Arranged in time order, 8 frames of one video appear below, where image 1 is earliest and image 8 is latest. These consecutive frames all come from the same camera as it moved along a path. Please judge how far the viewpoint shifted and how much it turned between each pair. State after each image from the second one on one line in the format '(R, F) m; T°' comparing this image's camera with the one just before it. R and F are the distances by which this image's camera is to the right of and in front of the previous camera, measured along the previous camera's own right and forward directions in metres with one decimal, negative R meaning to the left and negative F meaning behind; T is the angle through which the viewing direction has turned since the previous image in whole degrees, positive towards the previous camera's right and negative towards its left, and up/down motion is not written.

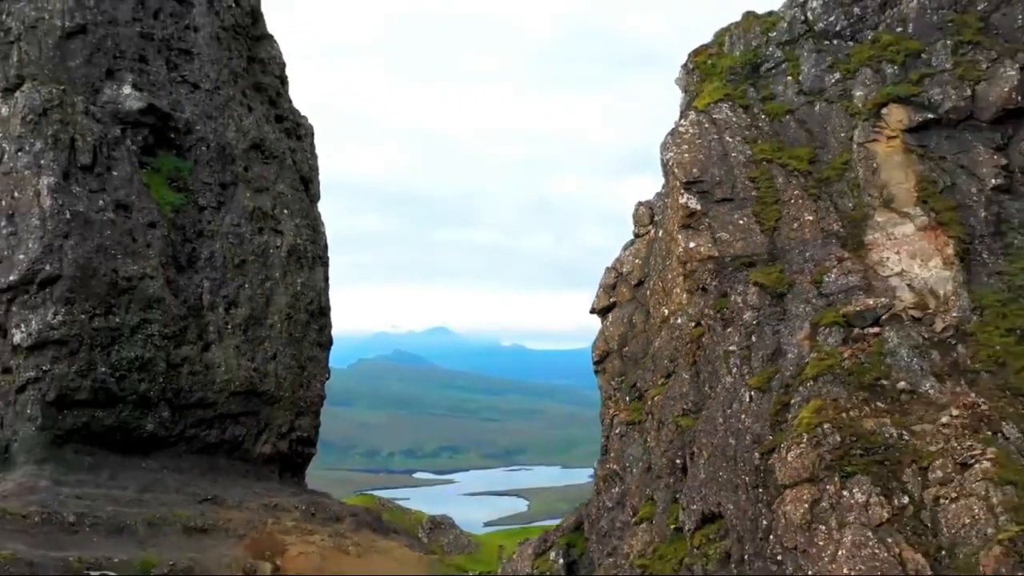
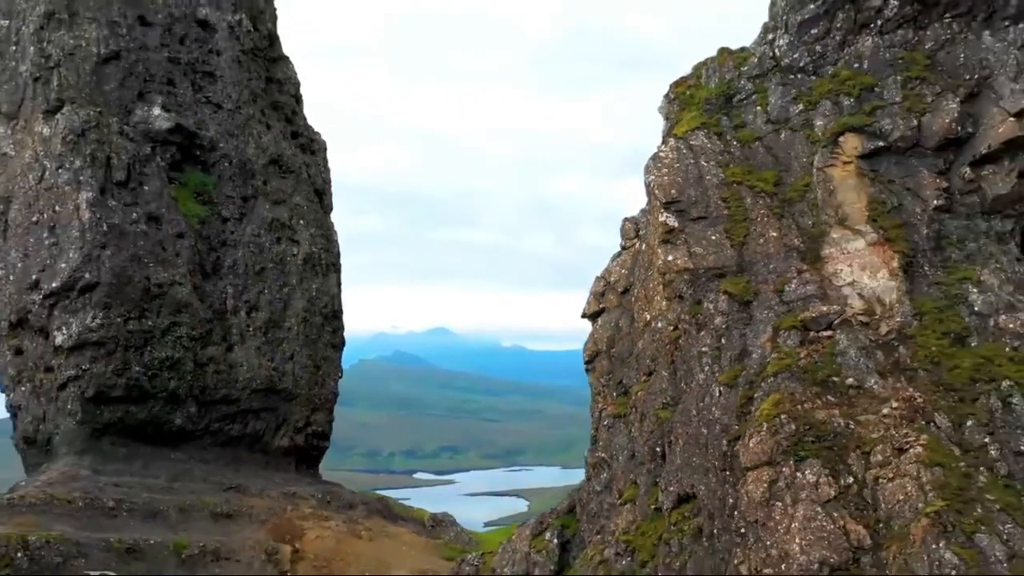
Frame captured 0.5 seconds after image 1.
(0.0, -2.8) m; 0°
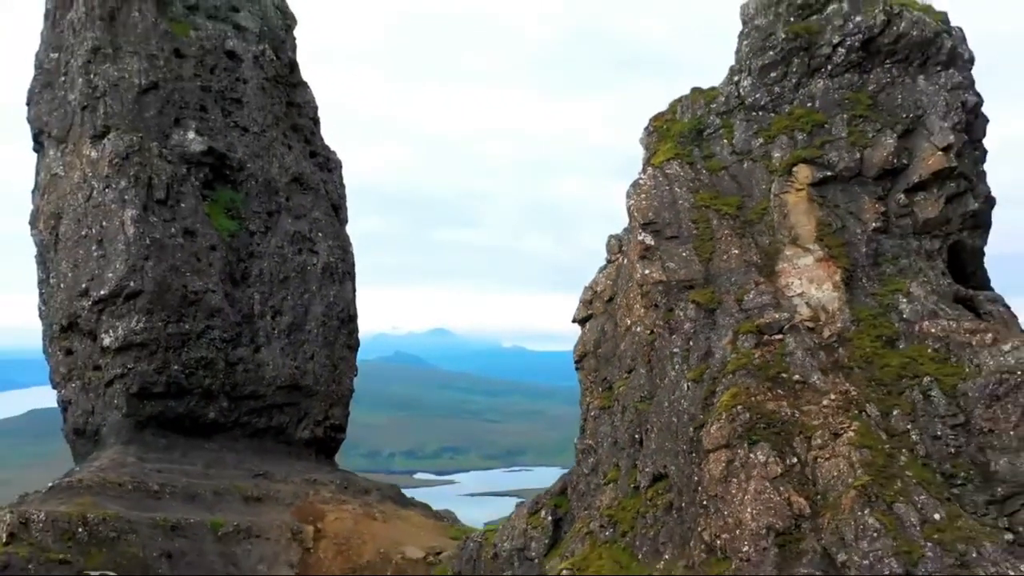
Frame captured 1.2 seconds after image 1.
(0.0, -4.0) m; 0°
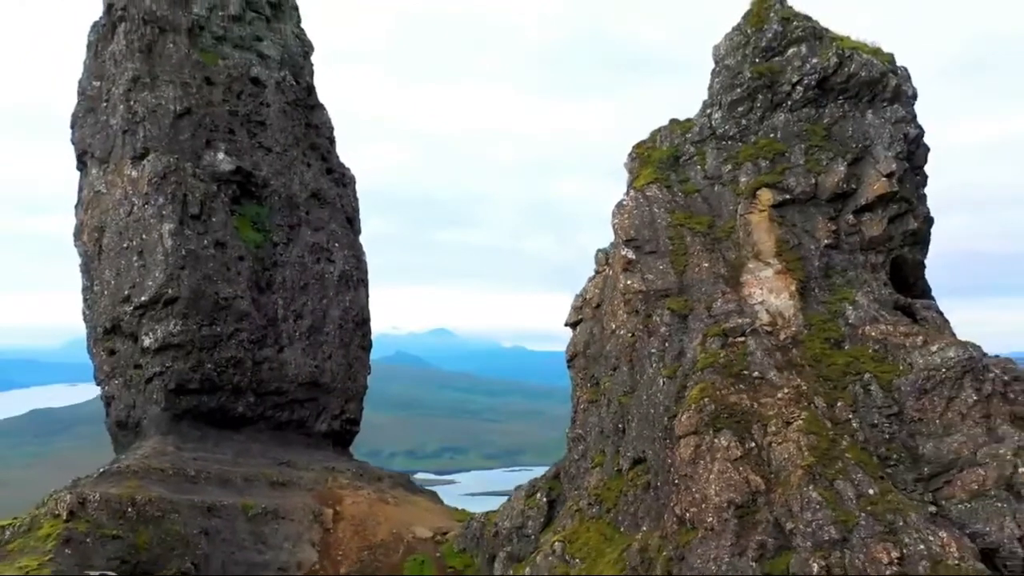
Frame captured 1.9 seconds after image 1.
(0.0, -4.2) m; 0°
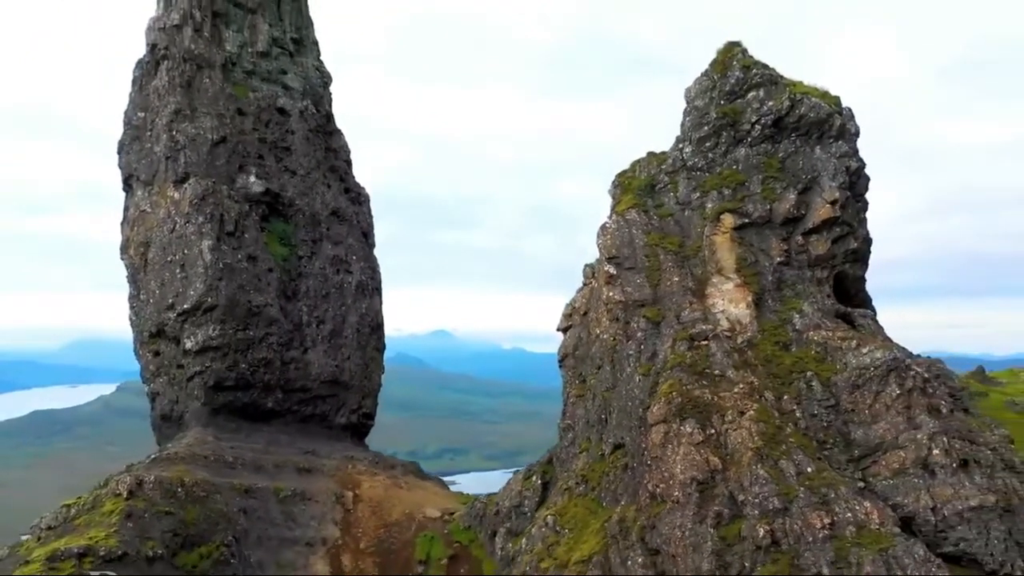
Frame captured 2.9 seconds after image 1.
(+0.1, -5.5) m; 0°
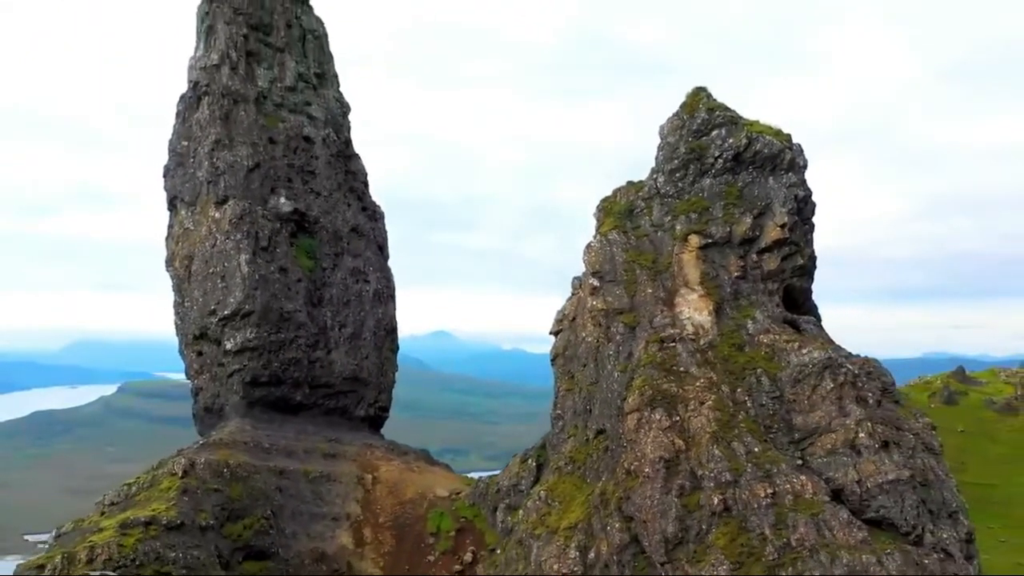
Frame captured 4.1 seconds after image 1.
(+0.1, -6.8) m; 0°
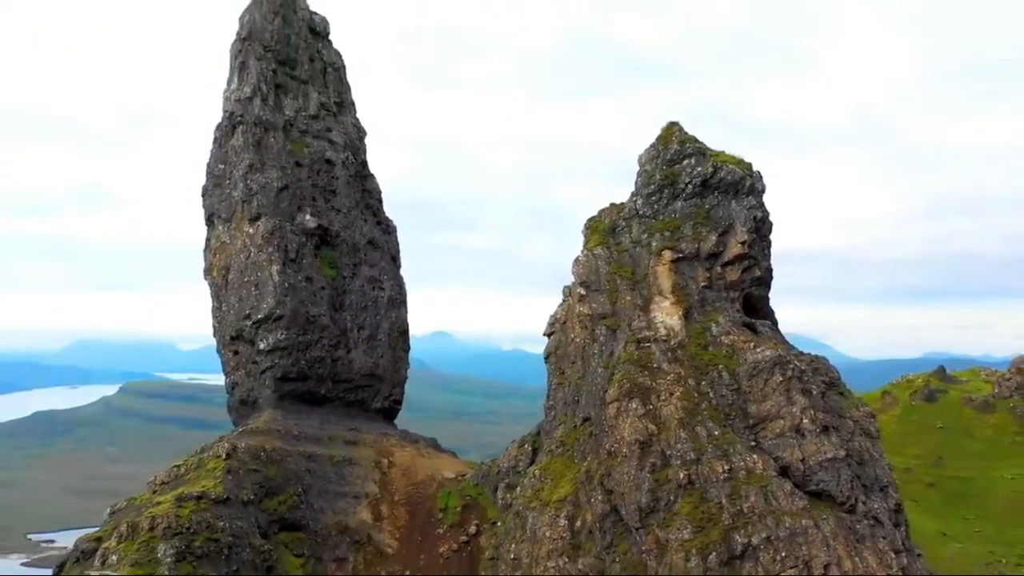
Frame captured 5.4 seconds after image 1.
(+0.1, -7.4) m; 0°
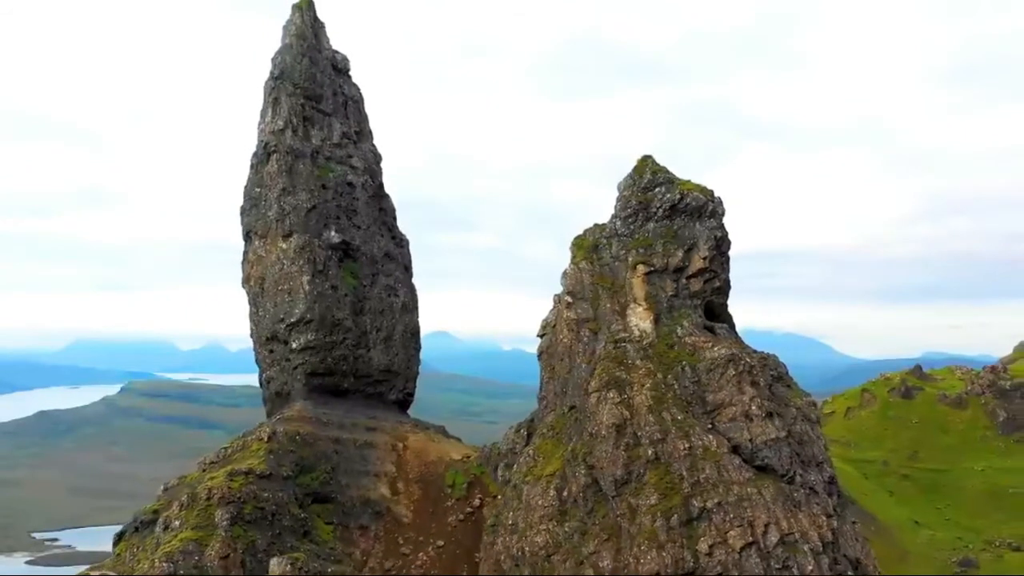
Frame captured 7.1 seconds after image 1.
(+0.1, -9.6) m; 0°
